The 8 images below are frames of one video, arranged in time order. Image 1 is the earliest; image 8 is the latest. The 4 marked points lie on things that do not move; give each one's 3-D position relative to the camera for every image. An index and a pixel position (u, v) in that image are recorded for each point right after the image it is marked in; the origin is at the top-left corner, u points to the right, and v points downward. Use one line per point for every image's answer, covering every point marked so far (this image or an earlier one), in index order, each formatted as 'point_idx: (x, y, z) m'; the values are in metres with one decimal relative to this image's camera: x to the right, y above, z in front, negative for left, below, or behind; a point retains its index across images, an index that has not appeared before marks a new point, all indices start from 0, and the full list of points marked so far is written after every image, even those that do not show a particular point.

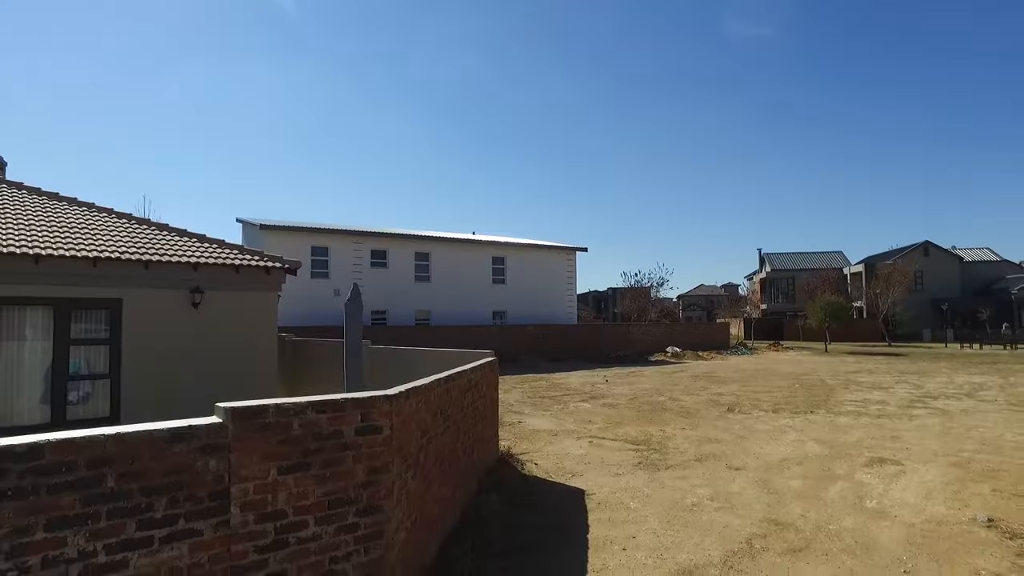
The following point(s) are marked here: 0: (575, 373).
0: (+1.7, -2.4, +19.5) m
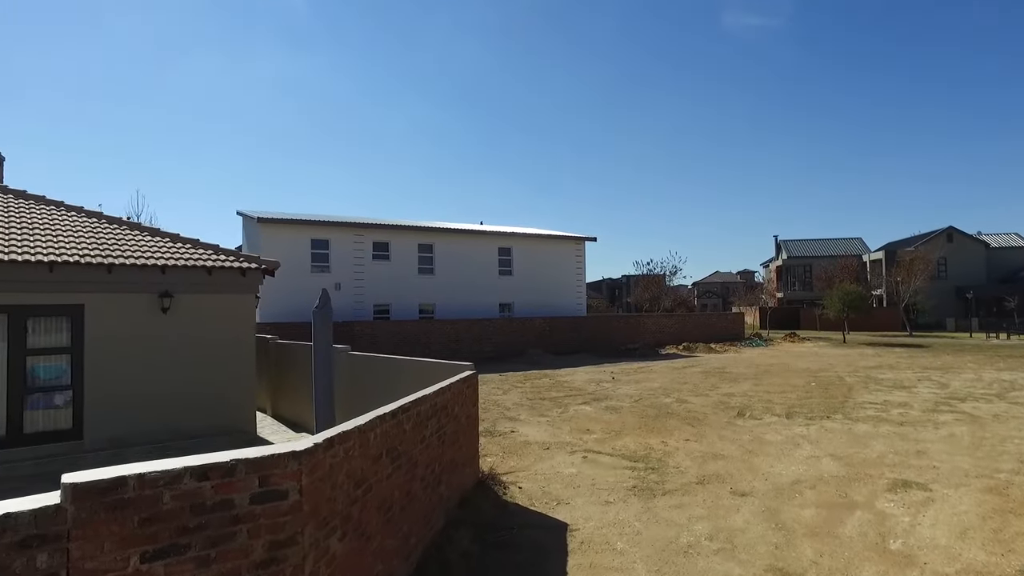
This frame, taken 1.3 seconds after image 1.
0: (+1.8, -2.2, +18.7) m
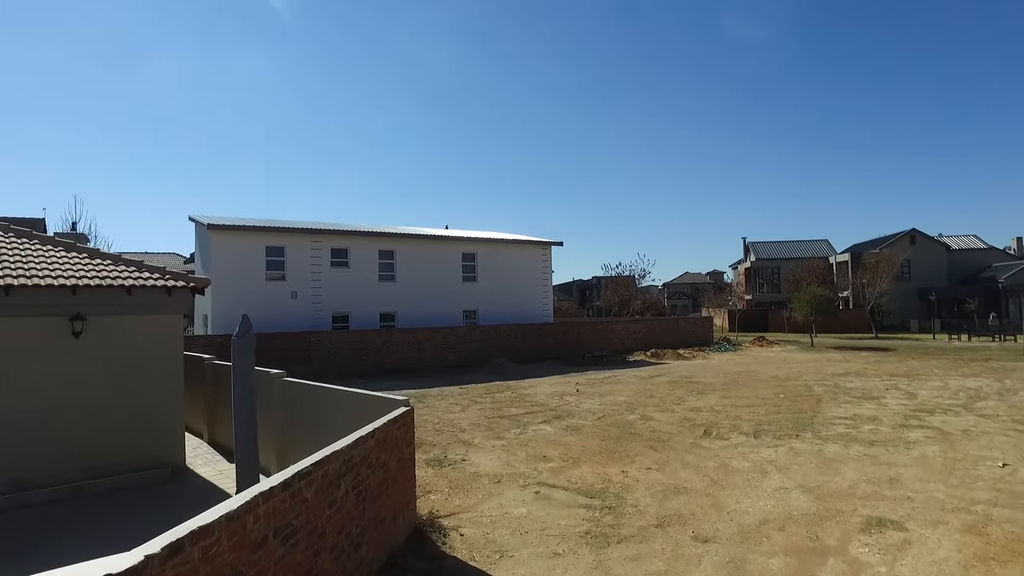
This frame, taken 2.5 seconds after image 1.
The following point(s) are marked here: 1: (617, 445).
0: (+0.8, -2.4, +18.1) m
1: (+1.5, -2.2, +9.8) m
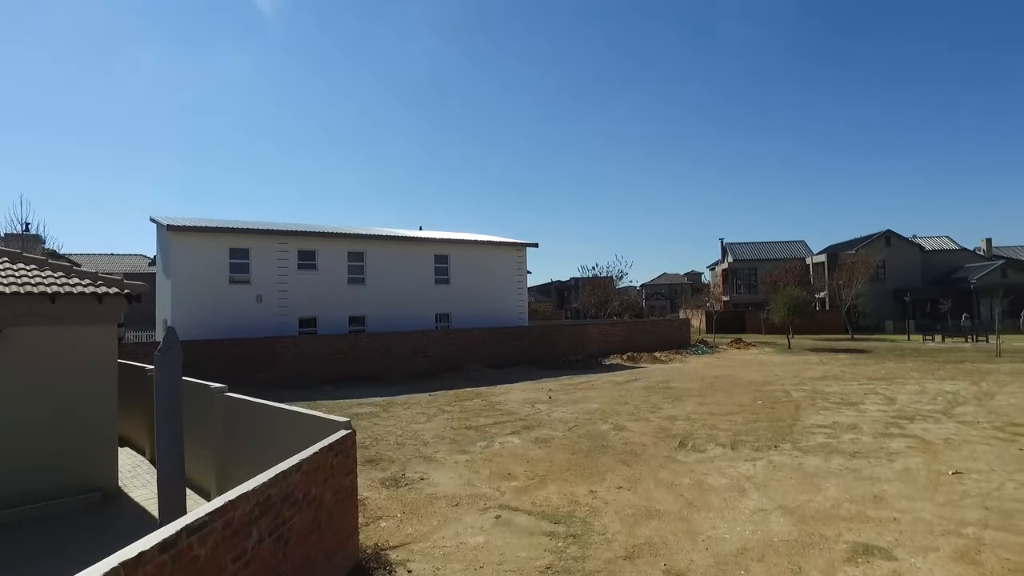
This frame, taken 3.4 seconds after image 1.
0: (+0.1, -2.5, +17.6) m
1: (+1.0, -2.3, +9.2) m
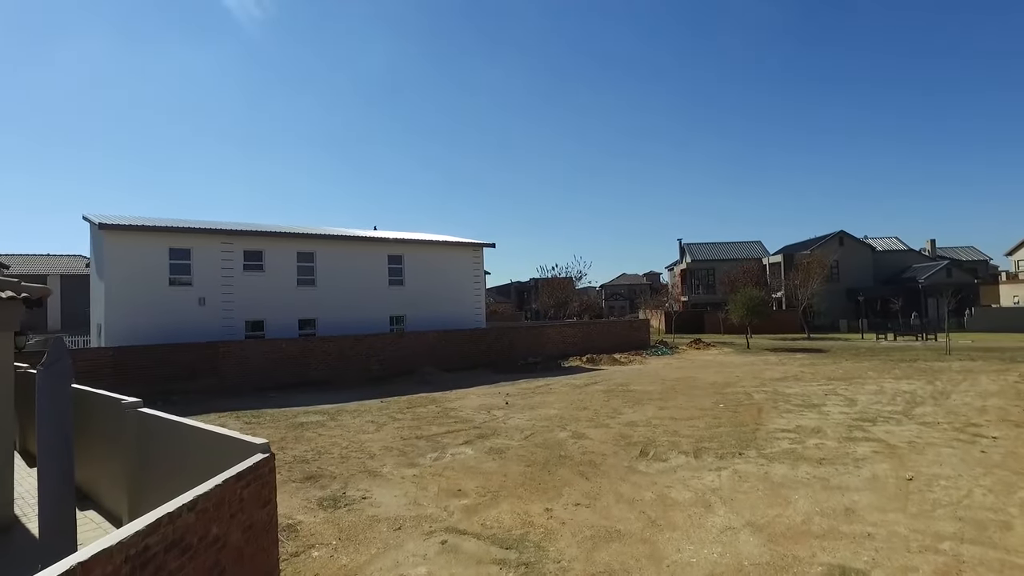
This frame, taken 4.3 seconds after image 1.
0: (-0.9, -2.5, +16.9) m
1: (+0.4, -2.3, +8.6) m
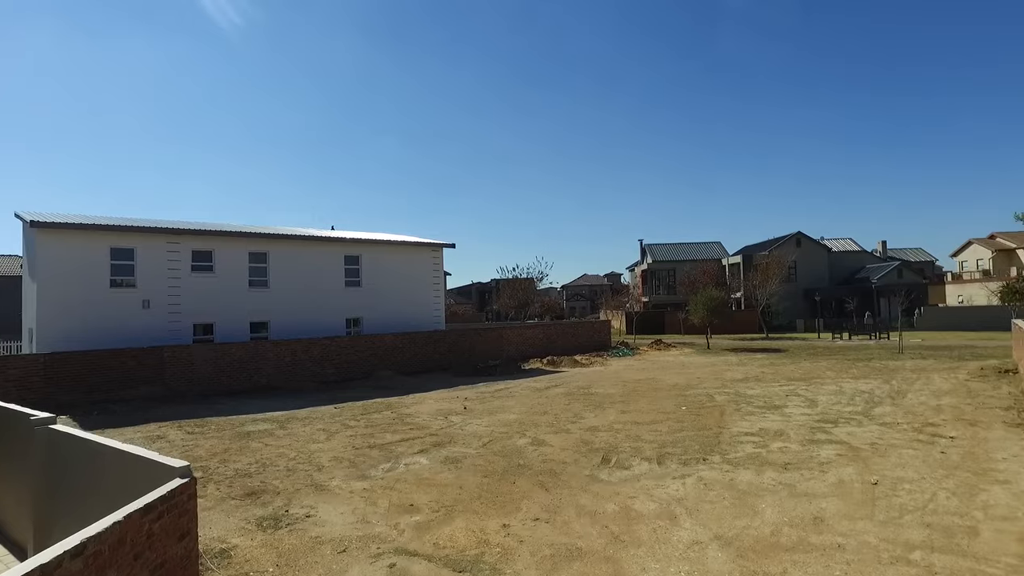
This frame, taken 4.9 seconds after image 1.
0: (-1.9, -2.6, +16.4) m
1: (-0.1, -2.3, +8.2) m
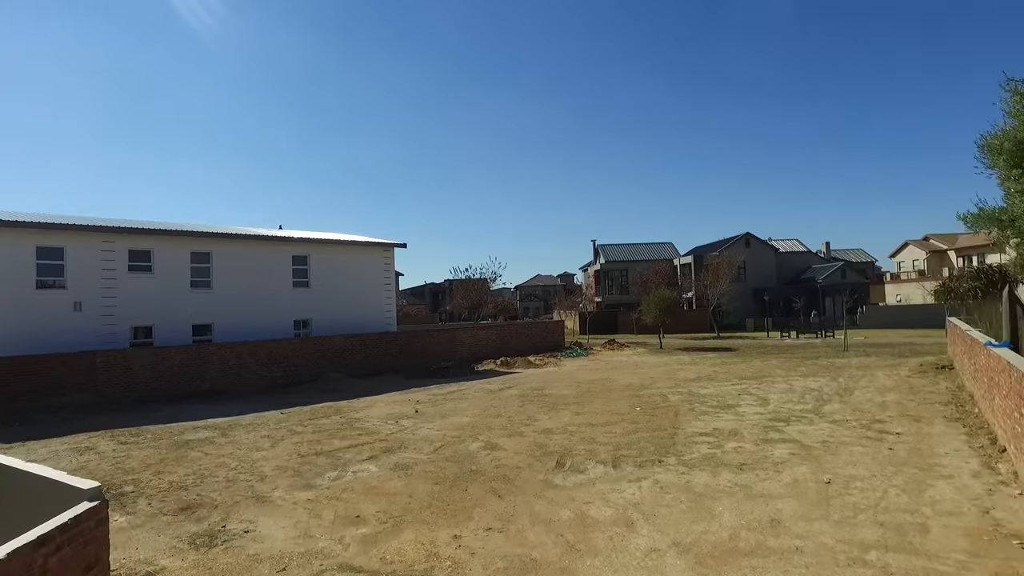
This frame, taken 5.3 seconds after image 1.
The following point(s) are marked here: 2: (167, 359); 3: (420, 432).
0: (-3.0, -2.6, +16.0) m
1: (-0.7, -2.3, +7.9) m
2: (-8.8, -1.8, +17.9) m
3: (-1.6, -2.5, +12.0) m
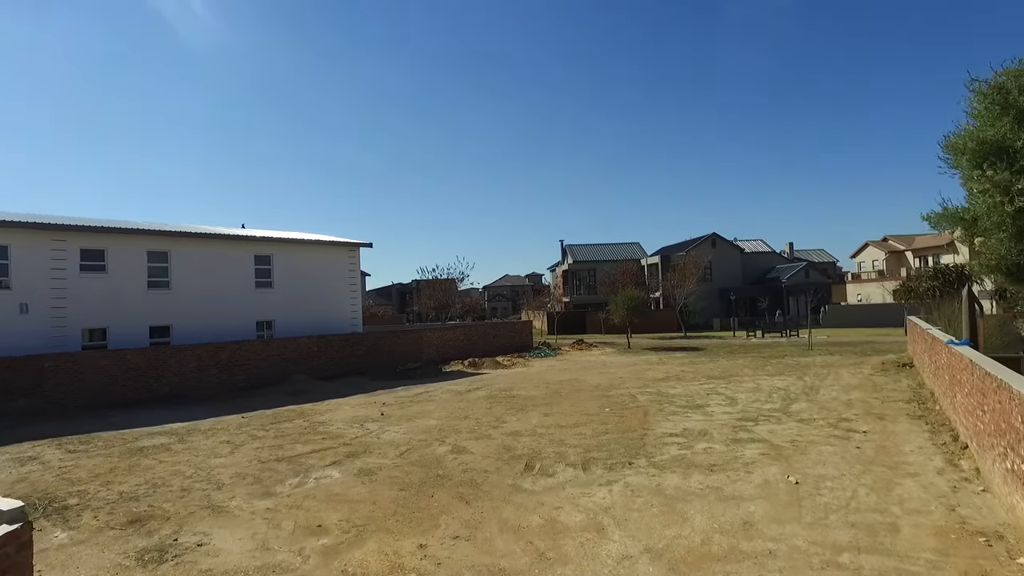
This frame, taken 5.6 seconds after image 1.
0: (-3.7, -2.6, +15.6) m
1: (-1.0, -2.3, +7.6) m
2: (-9.6, -1.8, +17.2) m
3: (-2.1, -2.5, +11.7) m
